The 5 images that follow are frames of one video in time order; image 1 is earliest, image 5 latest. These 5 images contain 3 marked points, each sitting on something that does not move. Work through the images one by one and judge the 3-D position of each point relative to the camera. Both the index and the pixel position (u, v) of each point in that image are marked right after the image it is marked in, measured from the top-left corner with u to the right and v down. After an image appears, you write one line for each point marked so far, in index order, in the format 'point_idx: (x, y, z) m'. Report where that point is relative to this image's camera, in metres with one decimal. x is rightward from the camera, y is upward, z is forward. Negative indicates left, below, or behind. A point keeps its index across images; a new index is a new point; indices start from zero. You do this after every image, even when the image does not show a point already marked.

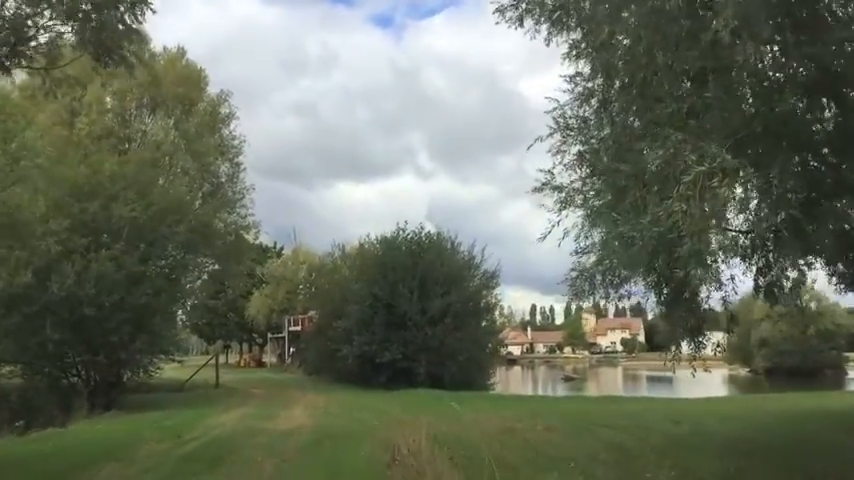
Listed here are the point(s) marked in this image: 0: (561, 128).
0: (+2.3, +2.0, +14.6) m
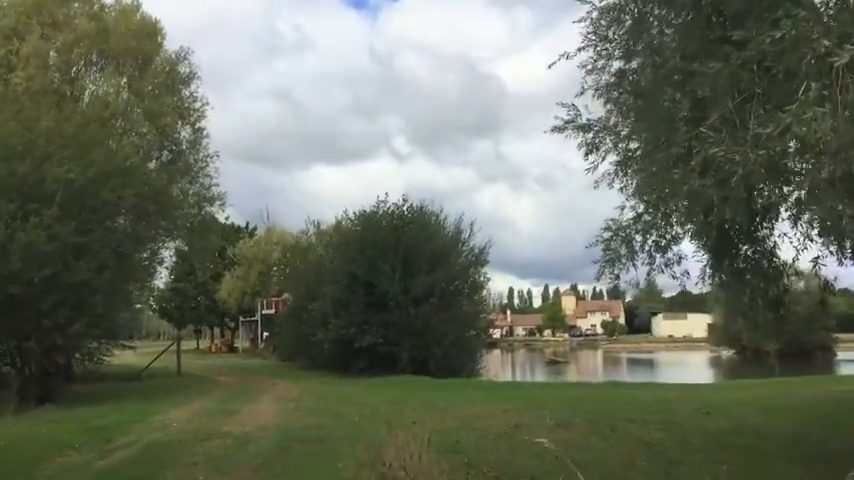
0: (+2.3, +2.7, +11.3) m
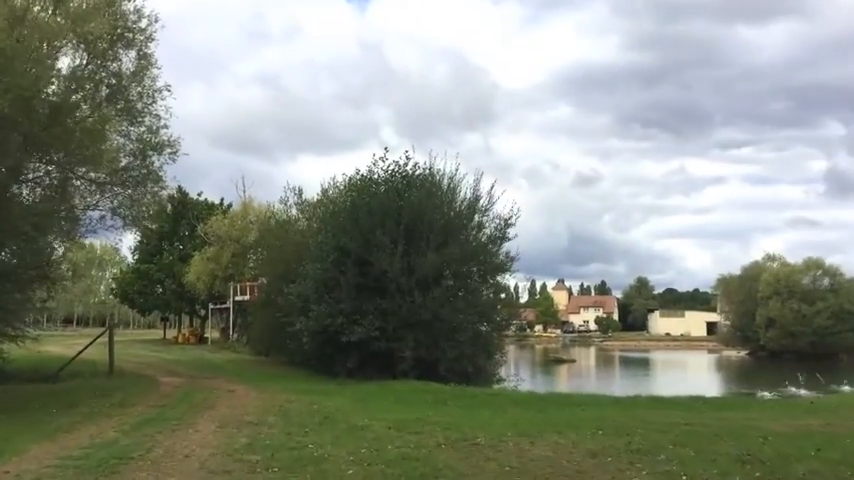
0: (+3.1, +3.5, +3.8) m
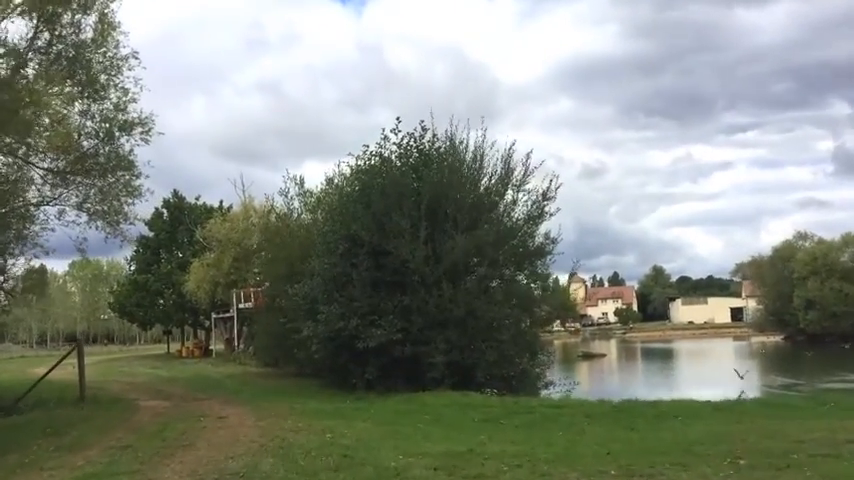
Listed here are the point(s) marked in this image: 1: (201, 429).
0: (+3.4, +4.2, -0.5) m
1: (-3.9, -3.3, +14.4) m
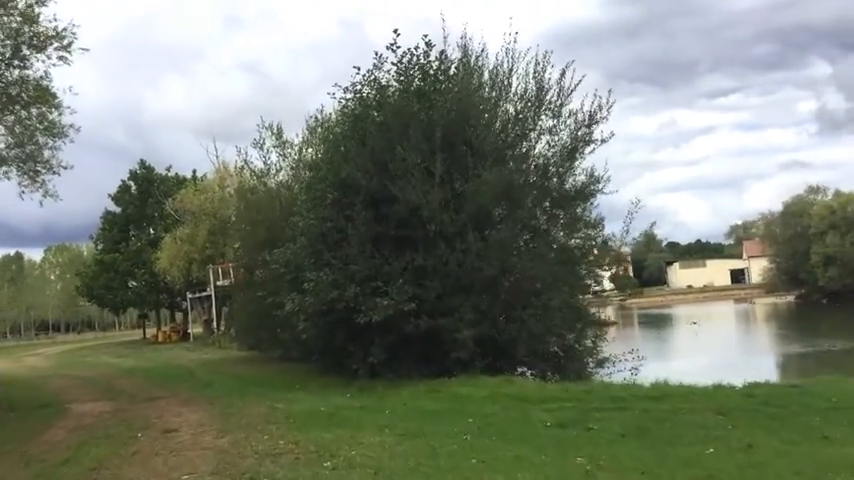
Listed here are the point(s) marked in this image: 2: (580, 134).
0: (+3.9, +4.8, -5.8) m
1: (-3.3, -2.4, +9.3) m
2: (+3.5, +2.4, +19.3) m
